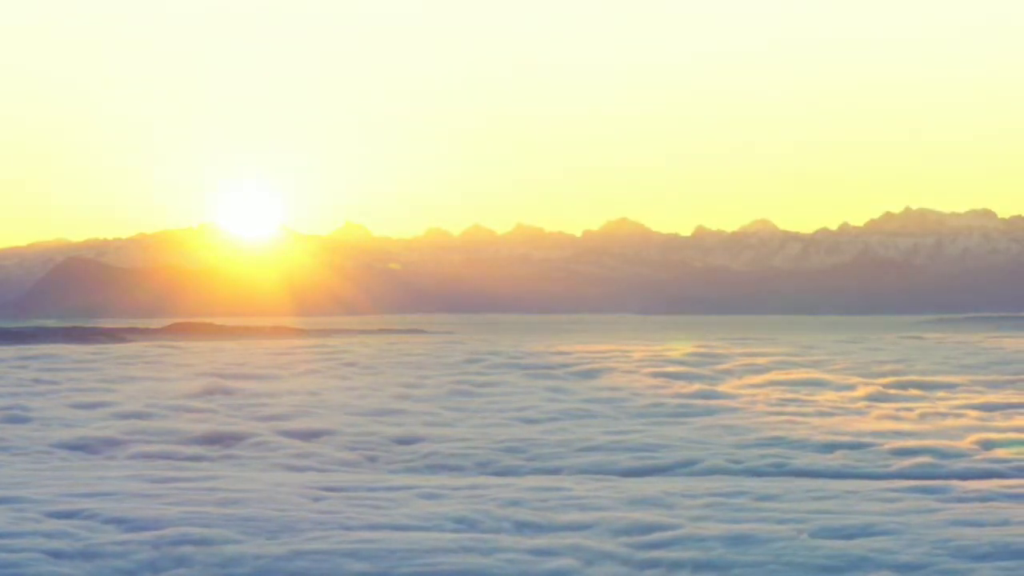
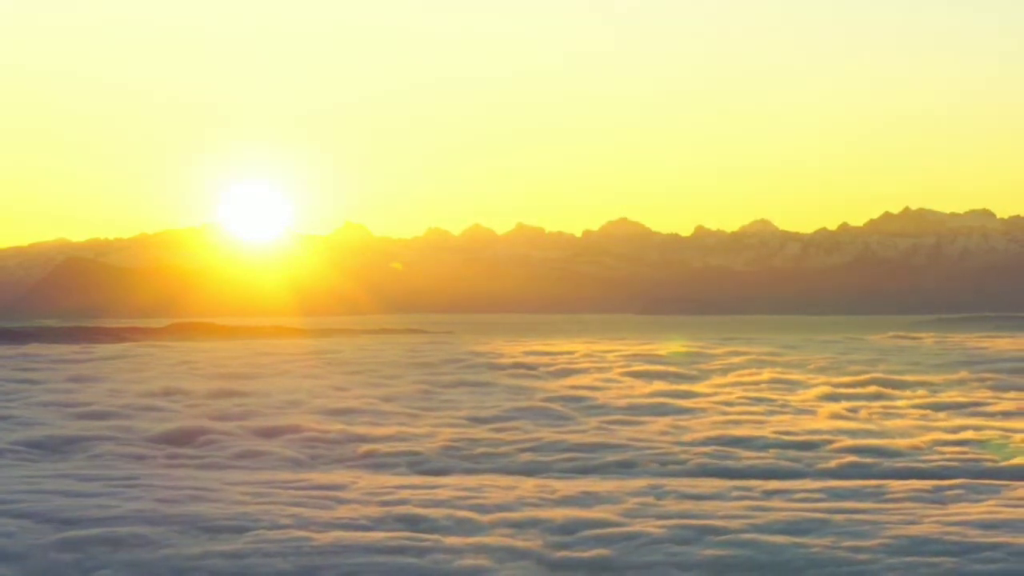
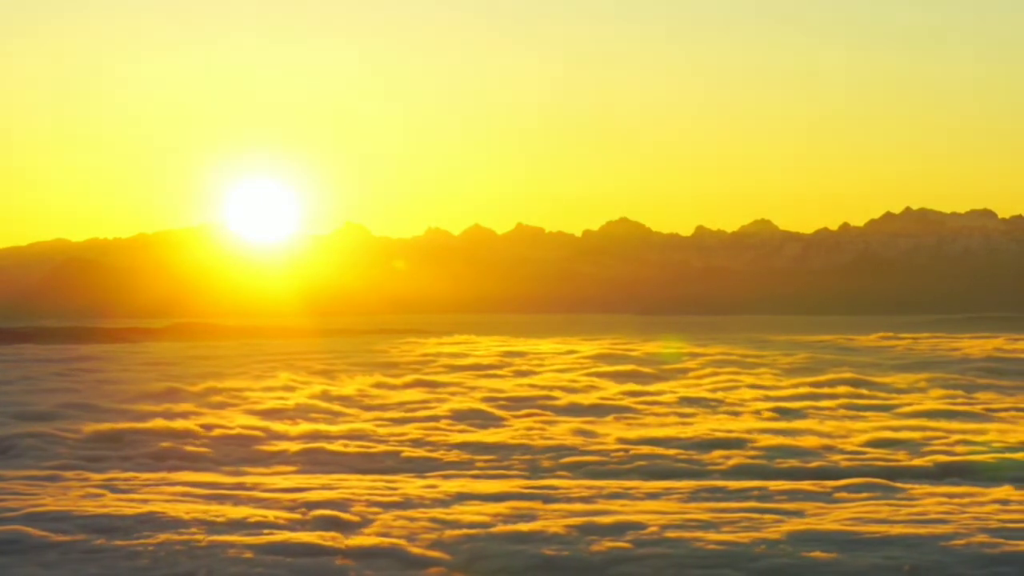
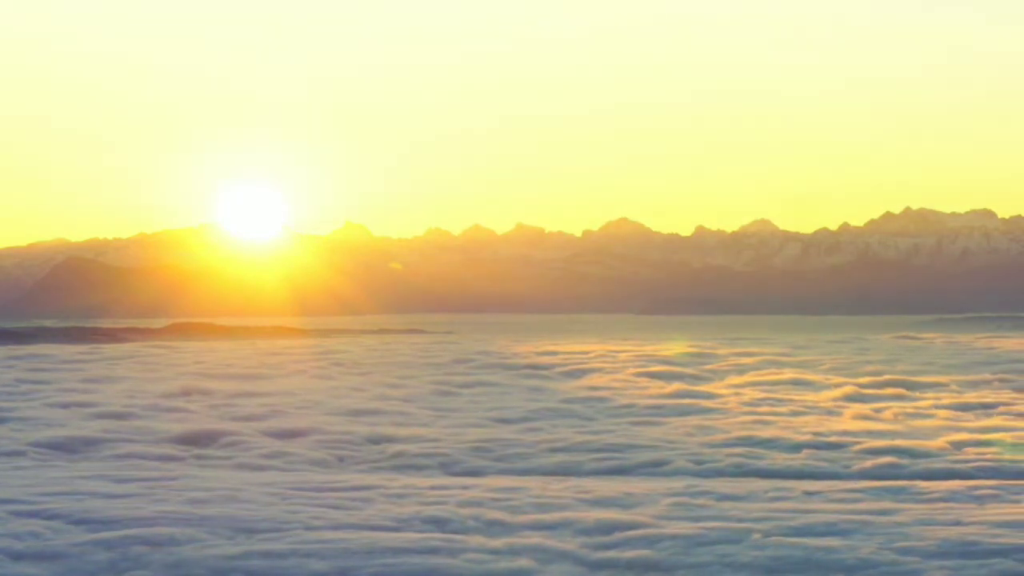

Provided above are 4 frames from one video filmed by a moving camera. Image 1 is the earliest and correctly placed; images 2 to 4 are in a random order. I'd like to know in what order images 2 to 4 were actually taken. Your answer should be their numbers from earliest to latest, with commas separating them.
4, 2, 3
